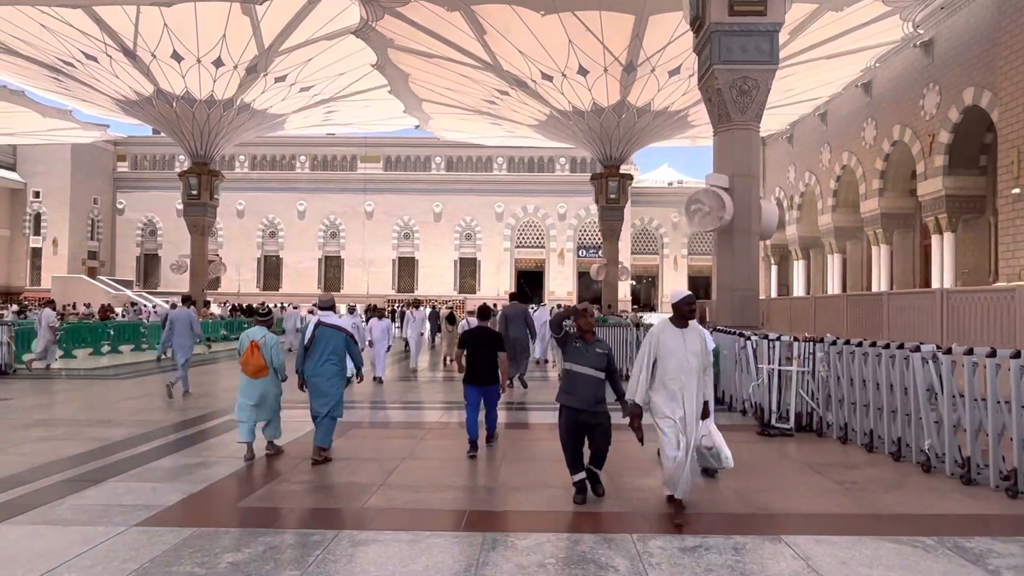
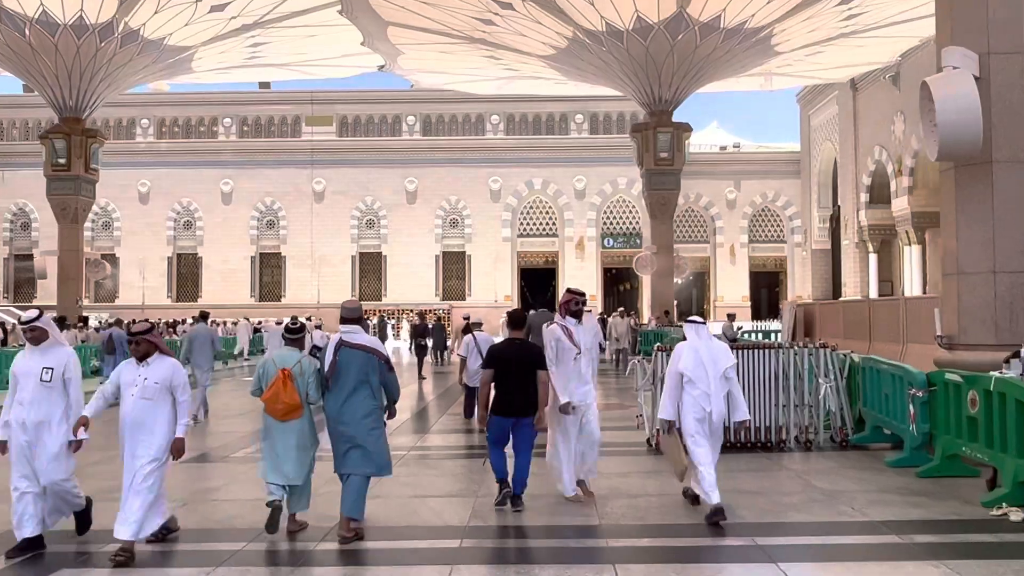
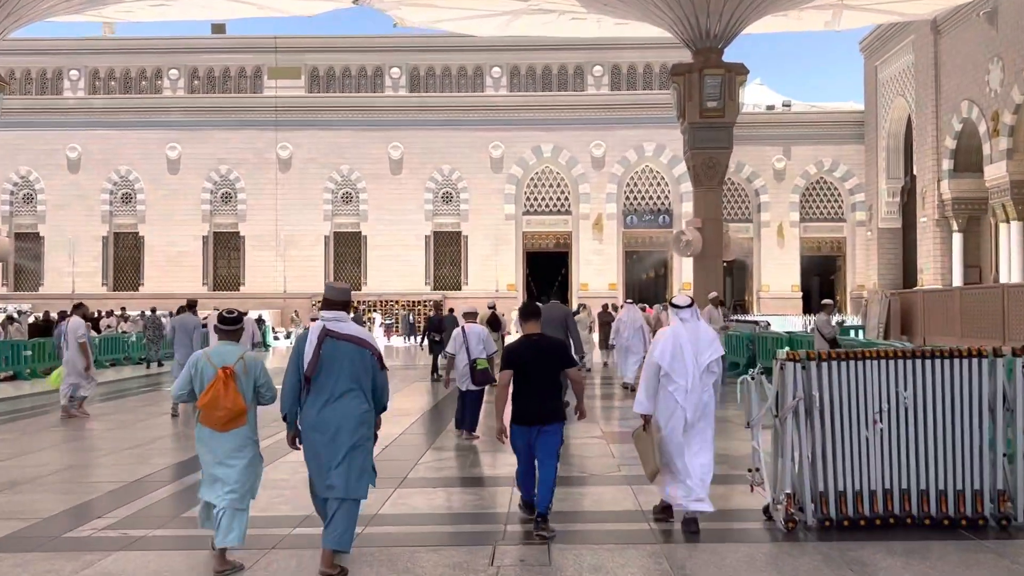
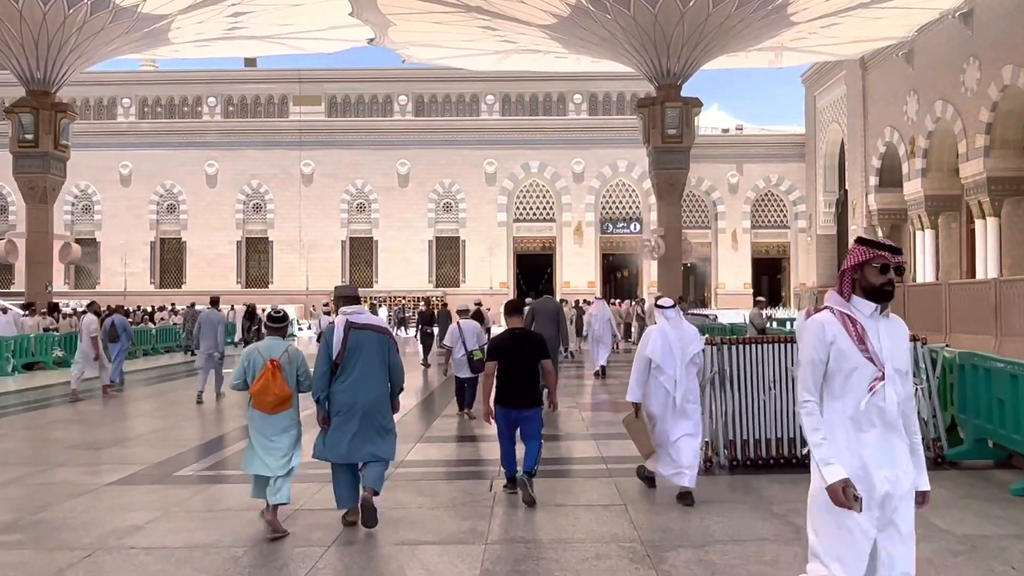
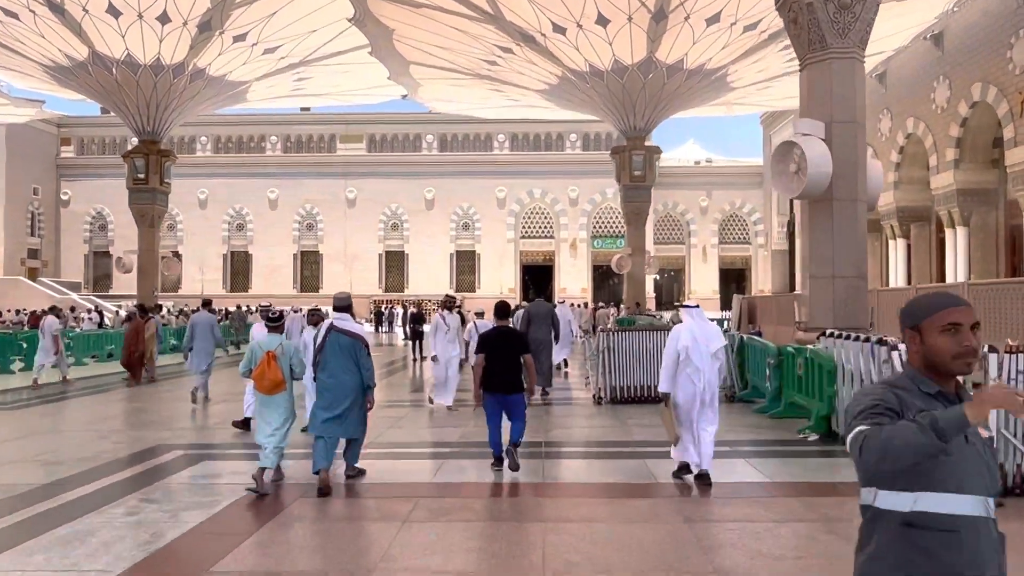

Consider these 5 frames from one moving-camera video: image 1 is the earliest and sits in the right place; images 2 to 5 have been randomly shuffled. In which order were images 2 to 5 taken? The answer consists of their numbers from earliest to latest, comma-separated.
5, 2, 4, 3
